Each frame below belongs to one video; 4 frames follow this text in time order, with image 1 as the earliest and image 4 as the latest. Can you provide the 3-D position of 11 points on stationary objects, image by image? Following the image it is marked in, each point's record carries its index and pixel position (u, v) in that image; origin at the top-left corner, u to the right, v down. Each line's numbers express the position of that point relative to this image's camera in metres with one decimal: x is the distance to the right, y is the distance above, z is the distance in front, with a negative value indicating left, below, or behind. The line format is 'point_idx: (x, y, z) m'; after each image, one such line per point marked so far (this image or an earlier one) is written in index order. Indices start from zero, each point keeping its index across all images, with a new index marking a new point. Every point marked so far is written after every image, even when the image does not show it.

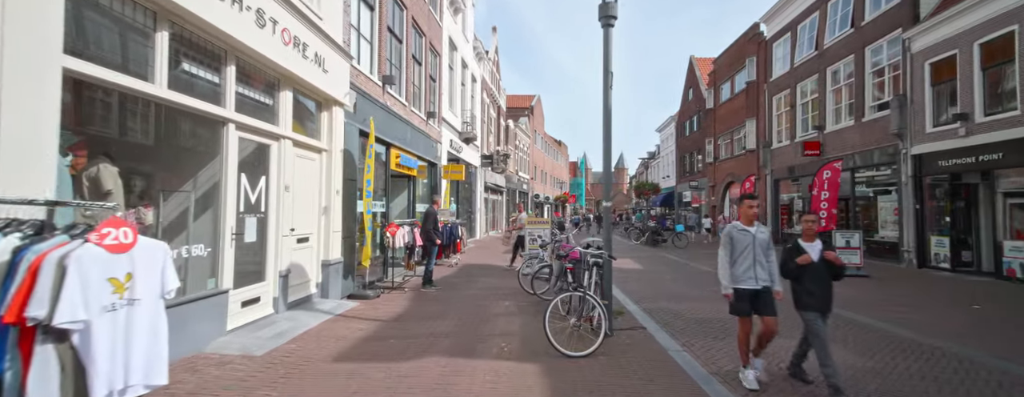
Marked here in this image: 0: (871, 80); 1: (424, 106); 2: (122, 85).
0: (+12.9, +4.3, +16.4) m
1: (-2.5, +2.7, +13.0) m
2: (-3.0, +0.9, +3.5) m
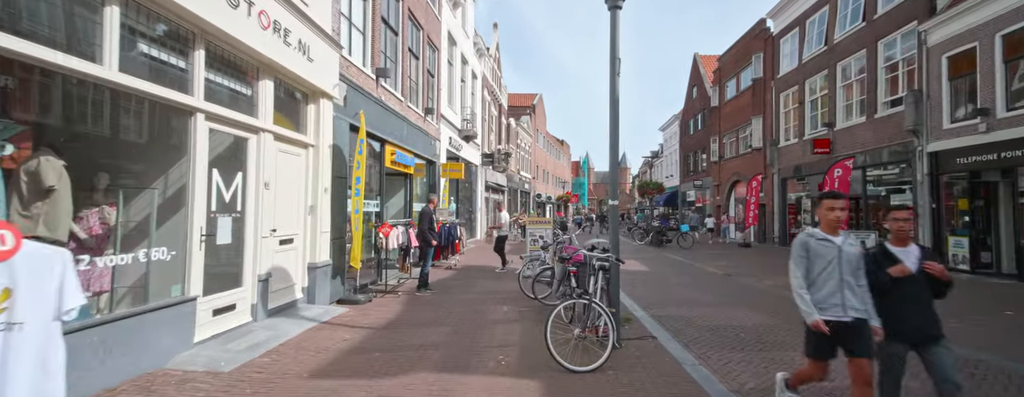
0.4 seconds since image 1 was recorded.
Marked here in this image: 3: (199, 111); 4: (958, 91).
0: (+13.0, +4.3, +15.8) m
1: (-2.5, +2.7, +12.6) m
2: (-3.0, +0.9, +3.1) m
3: (-3.0, +0.8, +4.3) m
4: (+12.6, +3.1, +12.8) m
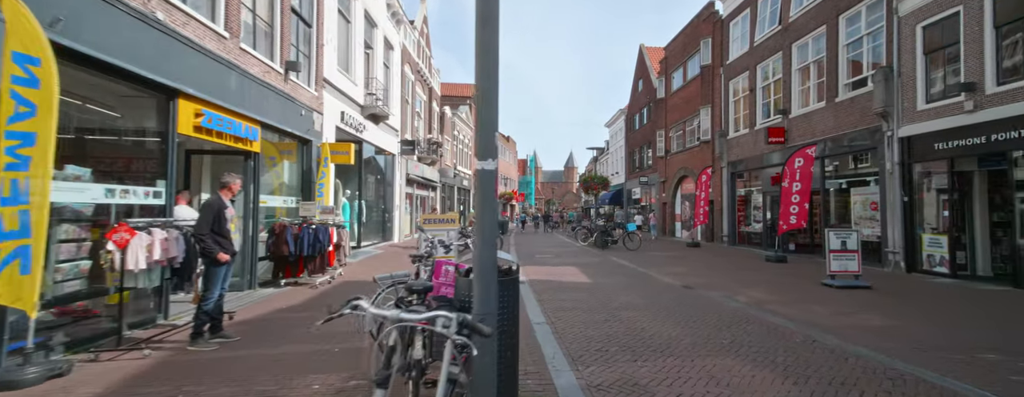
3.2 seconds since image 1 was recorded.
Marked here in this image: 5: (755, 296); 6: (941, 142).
0: (+10.4, +4.5, +14.0) m
1: (-4.6, +2.9, +9.1) m
2: (-4.0, +1.1, -0.5) m
3: (-4.1, +1.0, +0.8) m
4: (+10.4, +3.3, +11.0) m
5: (+4.4, -1.8, +8.3) m
6: (+10.1, +1.3, +10.7) m
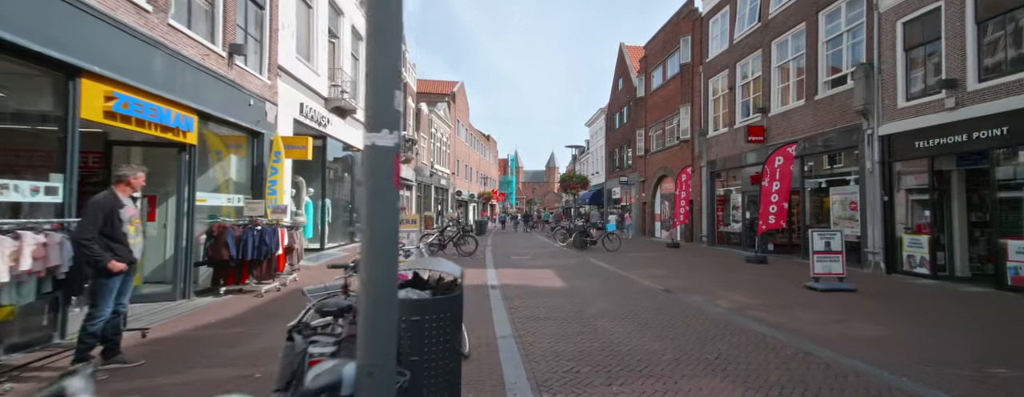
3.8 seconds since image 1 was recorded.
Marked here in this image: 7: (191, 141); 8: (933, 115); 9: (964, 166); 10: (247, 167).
0: (+9.6, +4.5, +13.8) m
1: (-5.2, +2.9, +8.2) m
2: (-4.2, +1.1, -1.3) m
3: (-4.4, +1.0, -0.1) m
4: (+9.7, +3.3, +10.7) m
5: (+3.9, -1.8, +7.8) m
6: (+9.5, +1.3, +10.4) m
7: (-5.2, +0.9, +7.3) m
8: (+9.5, +1.9, +10.0) m
9: (+9.9, +0.7, +10.0) m
10: (-5.5, +0.7, +9.5) m
